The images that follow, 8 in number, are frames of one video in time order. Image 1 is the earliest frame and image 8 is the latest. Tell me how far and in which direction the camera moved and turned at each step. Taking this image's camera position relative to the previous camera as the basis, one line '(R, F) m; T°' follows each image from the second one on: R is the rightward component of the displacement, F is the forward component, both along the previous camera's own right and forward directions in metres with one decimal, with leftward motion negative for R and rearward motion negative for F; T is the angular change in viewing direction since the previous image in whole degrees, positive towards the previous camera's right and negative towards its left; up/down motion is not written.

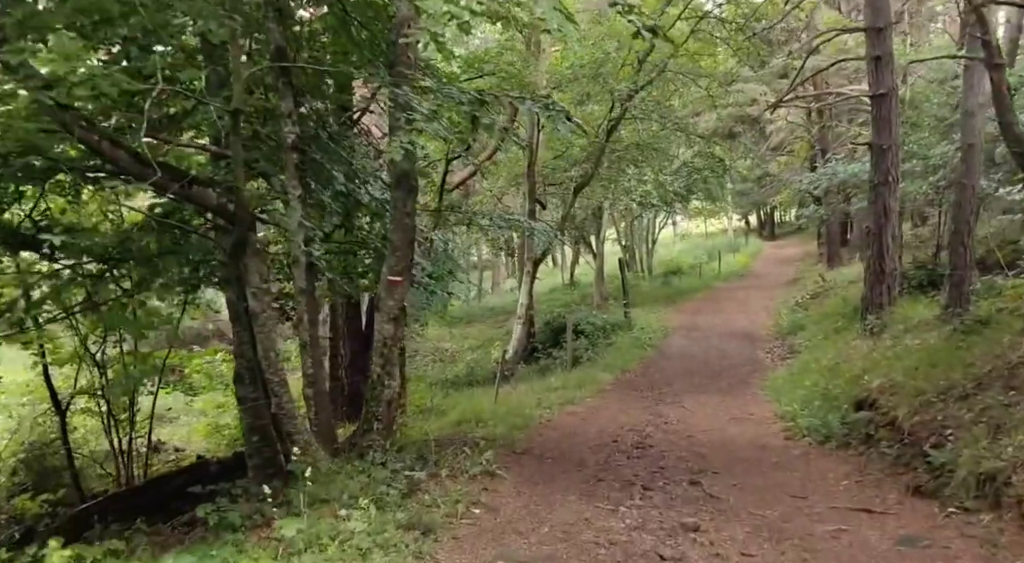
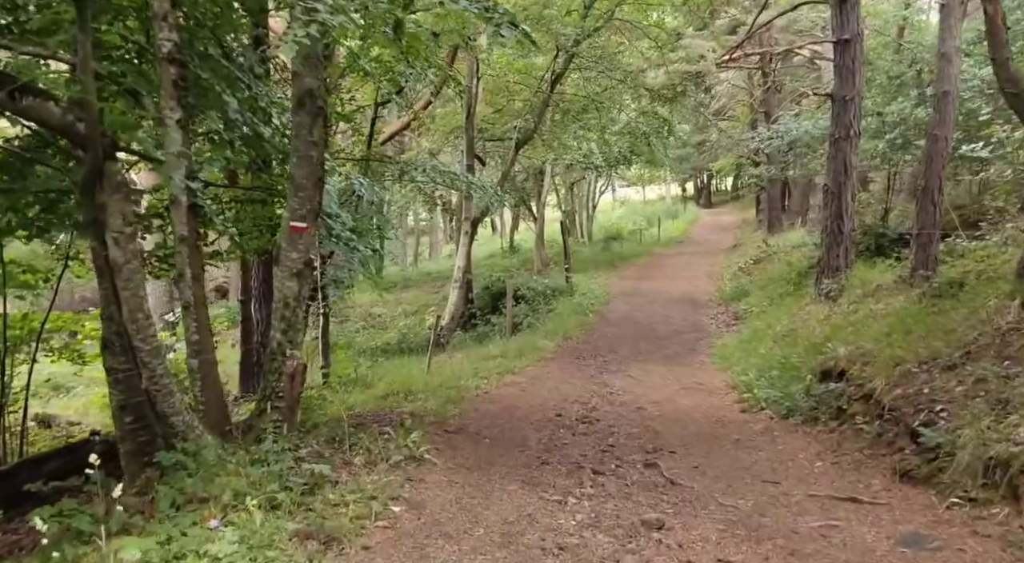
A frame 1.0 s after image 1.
(+0.1, +1.1) m; +4°
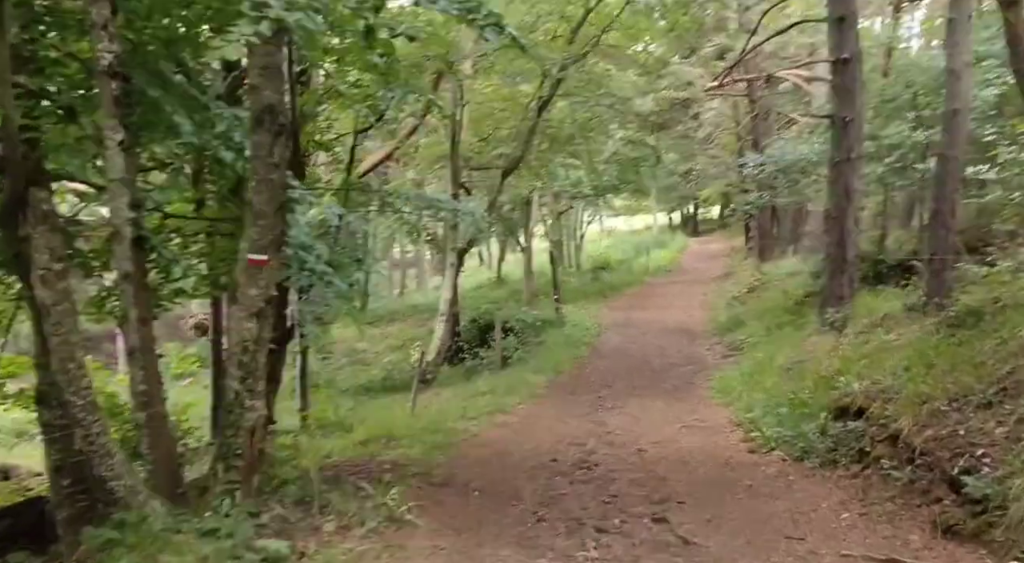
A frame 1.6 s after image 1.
(0.0, +0.7) m; +1°
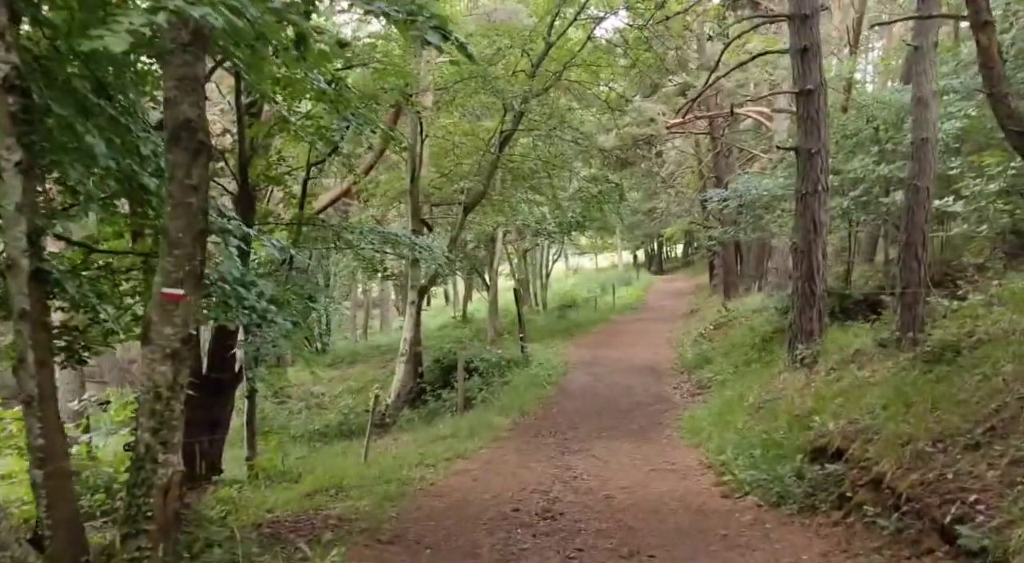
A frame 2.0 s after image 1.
(+0.1, +0.5) m; +2°
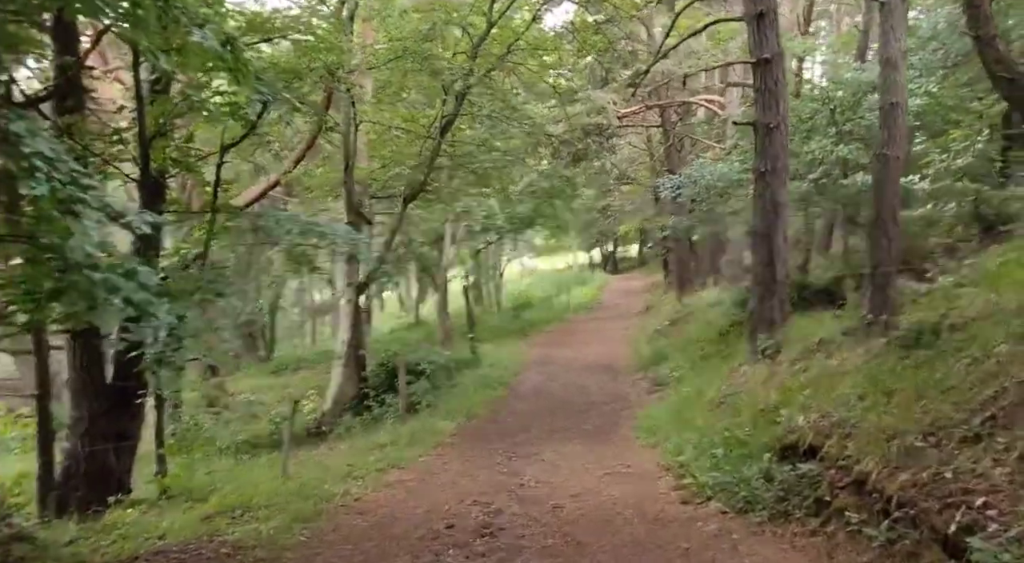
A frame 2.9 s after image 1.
(+0.2, +1.0) m; +3°
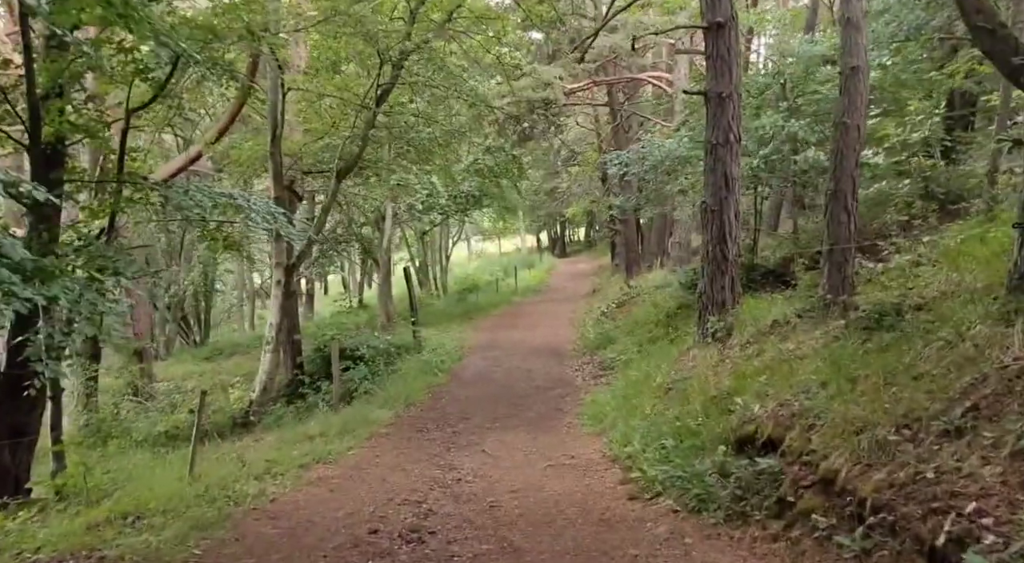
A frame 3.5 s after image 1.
(+0.1, +0.7) m; +3°
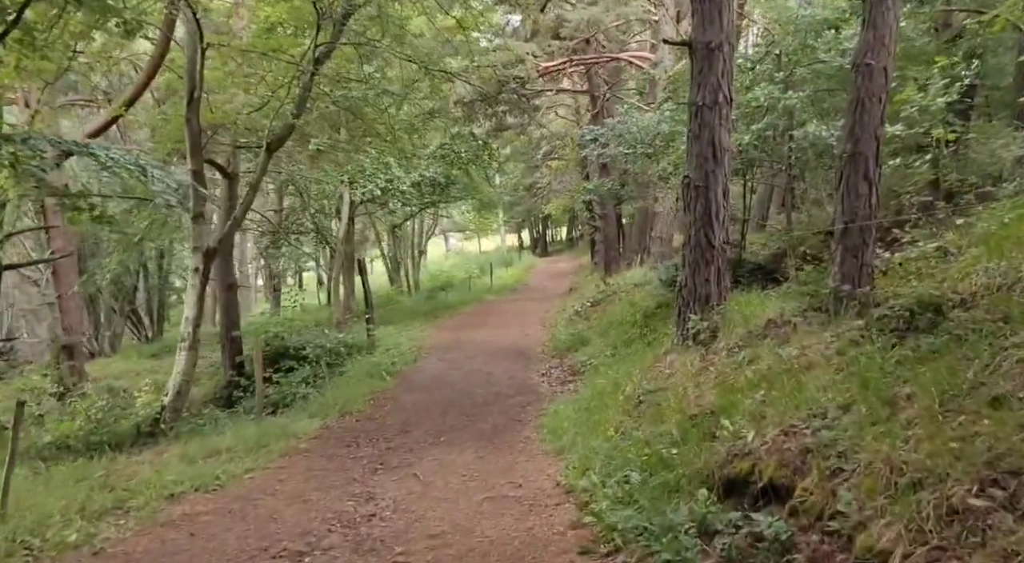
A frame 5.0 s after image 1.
(+0.4, +1.9) m; +1°
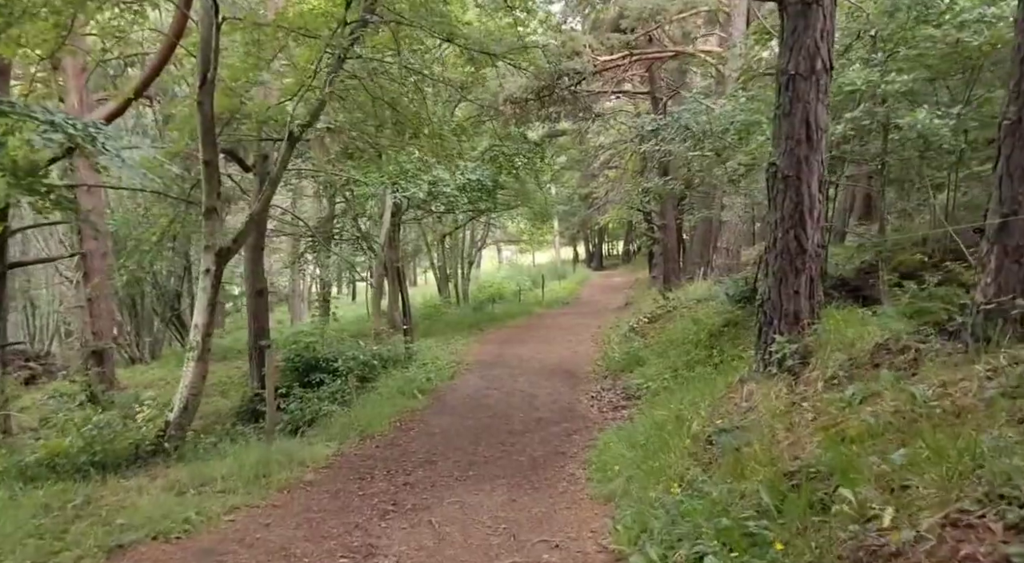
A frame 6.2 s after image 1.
(+0.1, +1.6) m; -3°
